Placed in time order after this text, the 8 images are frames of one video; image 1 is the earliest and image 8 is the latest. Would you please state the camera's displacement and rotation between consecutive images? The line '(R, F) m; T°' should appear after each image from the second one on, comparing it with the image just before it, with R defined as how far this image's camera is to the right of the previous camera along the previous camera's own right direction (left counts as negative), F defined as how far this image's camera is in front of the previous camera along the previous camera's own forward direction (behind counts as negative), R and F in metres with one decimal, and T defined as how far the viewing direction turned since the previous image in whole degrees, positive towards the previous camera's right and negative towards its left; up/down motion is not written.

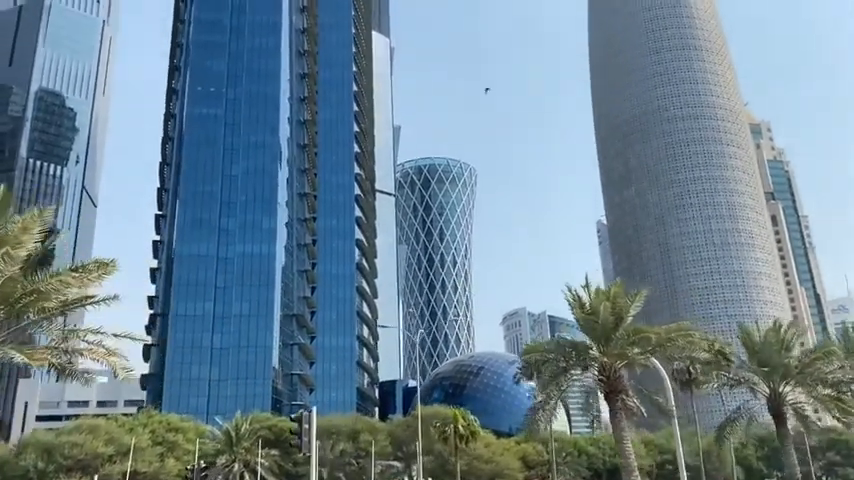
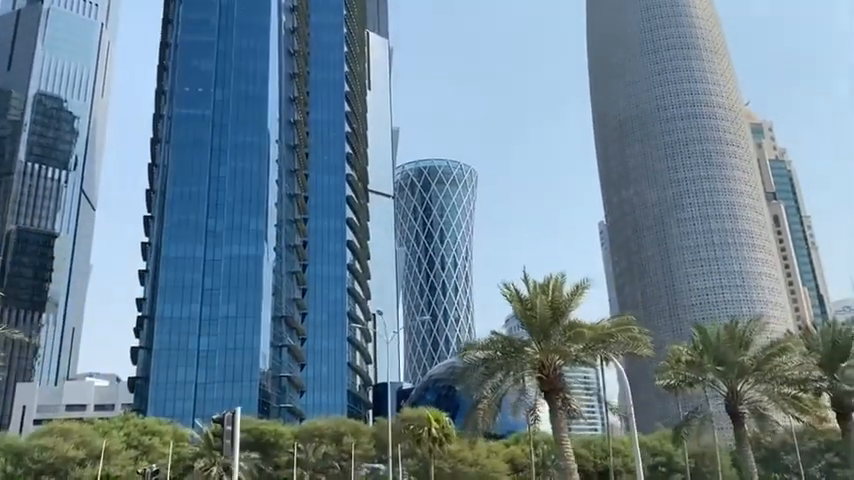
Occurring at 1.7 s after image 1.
(+2.0, +1.1) m; 0°
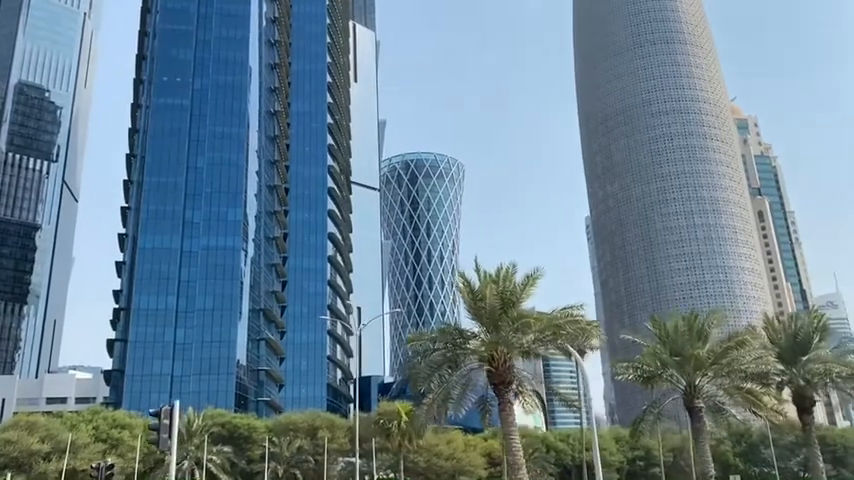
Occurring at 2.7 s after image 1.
(+1.1, +0.6) m; +1°
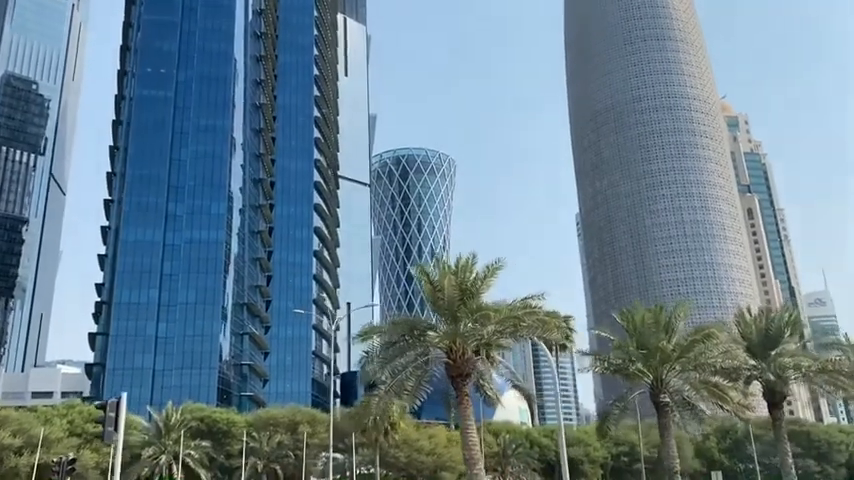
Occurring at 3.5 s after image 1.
(+0.9, +0.6) m; +1°
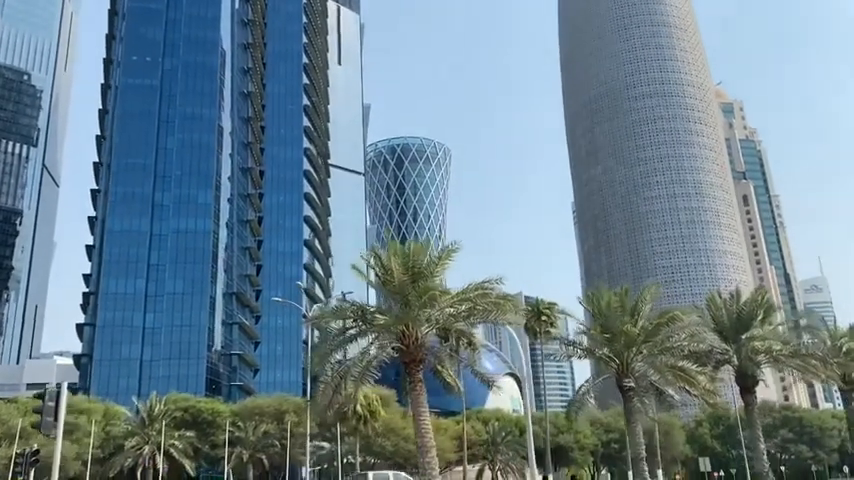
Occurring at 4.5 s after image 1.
(+1.2, +0.6) m; 0°
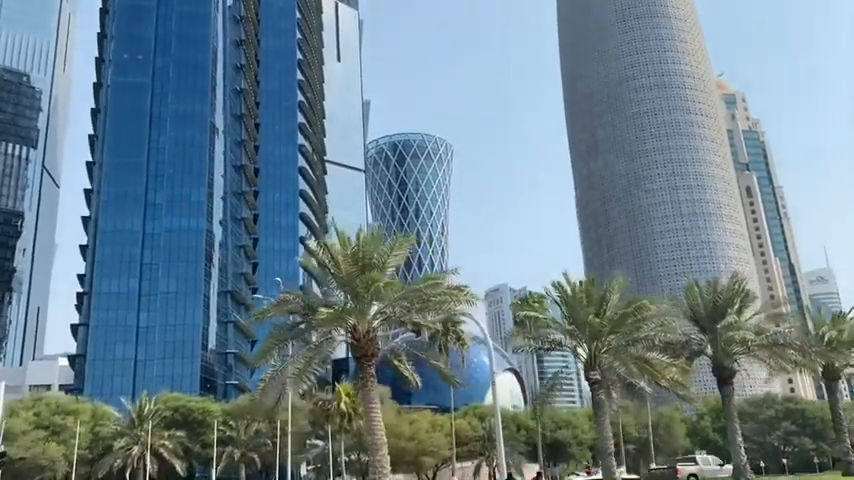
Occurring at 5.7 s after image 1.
(+1.3, +0.8) m; 0°
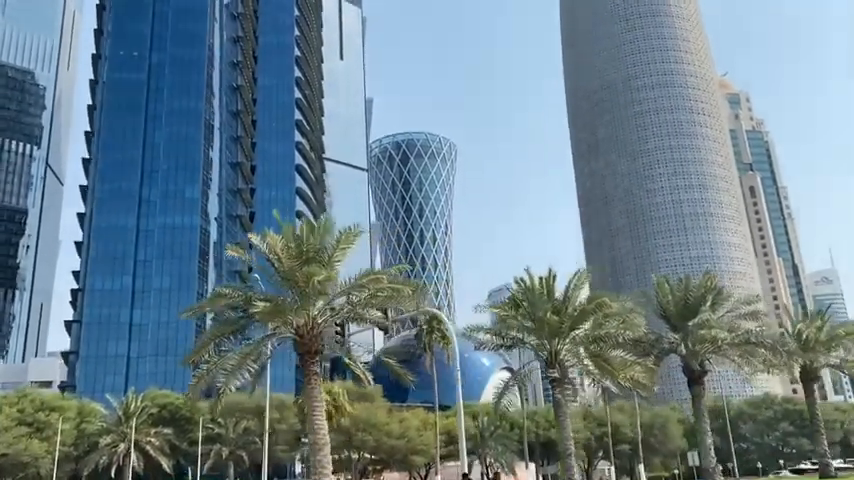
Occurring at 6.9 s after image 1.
(+1.3, +0.6) m; 0°
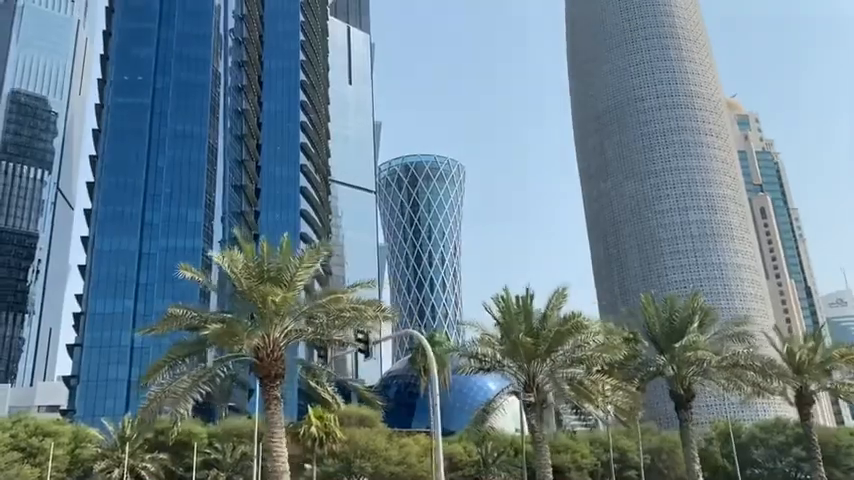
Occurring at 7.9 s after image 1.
(+1.0, +0.6) m; -1°
